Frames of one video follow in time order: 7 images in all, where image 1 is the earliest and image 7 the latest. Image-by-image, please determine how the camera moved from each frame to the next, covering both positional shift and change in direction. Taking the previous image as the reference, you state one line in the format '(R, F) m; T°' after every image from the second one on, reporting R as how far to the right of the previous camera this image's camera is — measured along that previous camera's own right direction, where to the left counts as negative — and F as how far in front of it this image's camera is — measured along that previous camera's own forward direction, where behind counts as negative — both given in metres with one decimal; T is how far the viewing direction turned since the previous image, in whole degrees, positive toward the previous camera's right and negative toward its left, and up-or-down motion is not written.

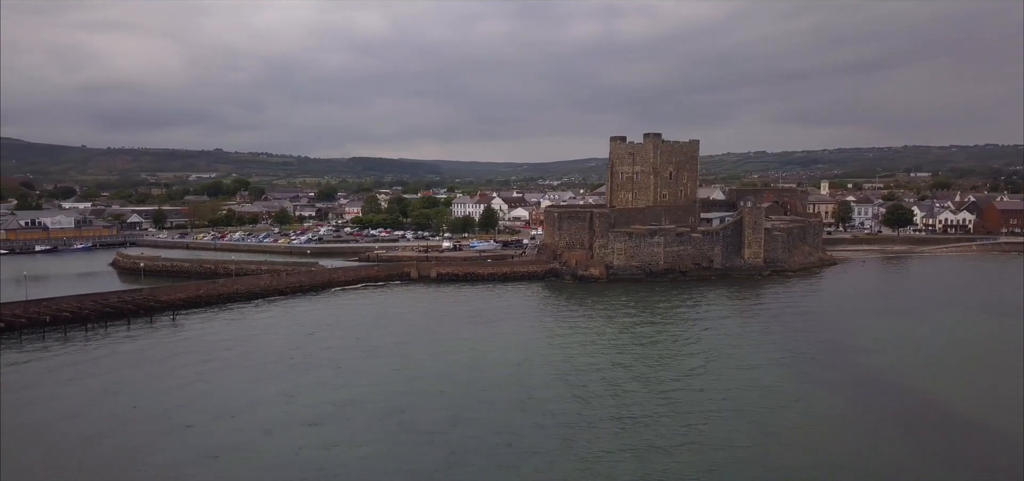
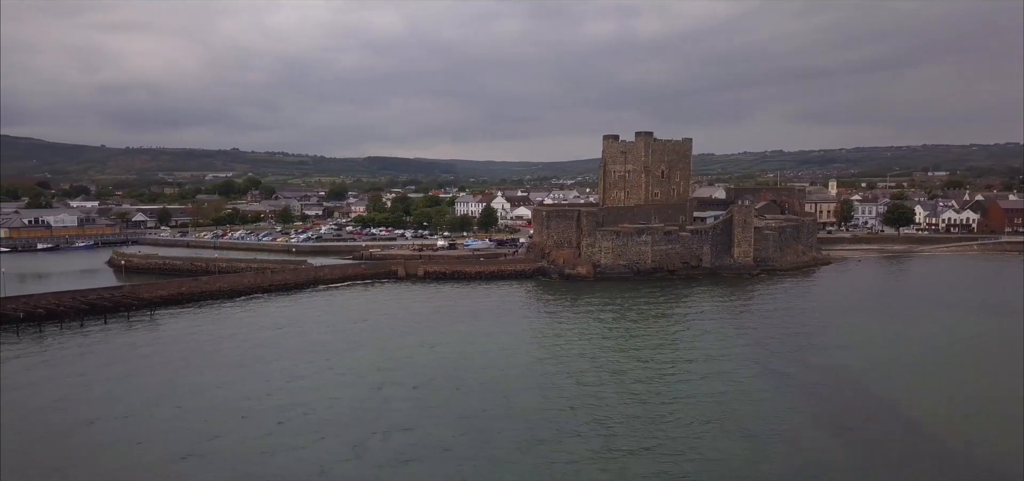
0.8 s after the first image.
(+0.6, 0.0) m; -1°
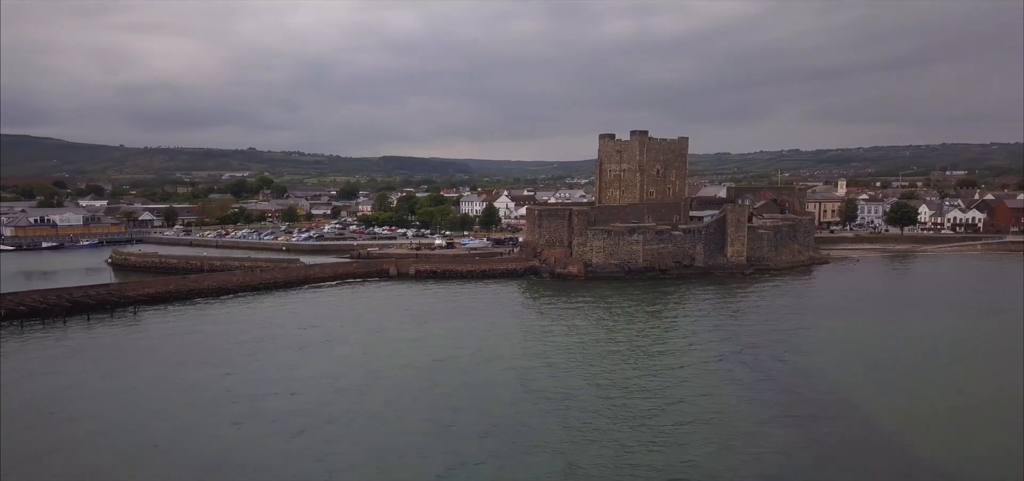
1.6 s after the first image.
(+0.5, 0.0) m; -1°
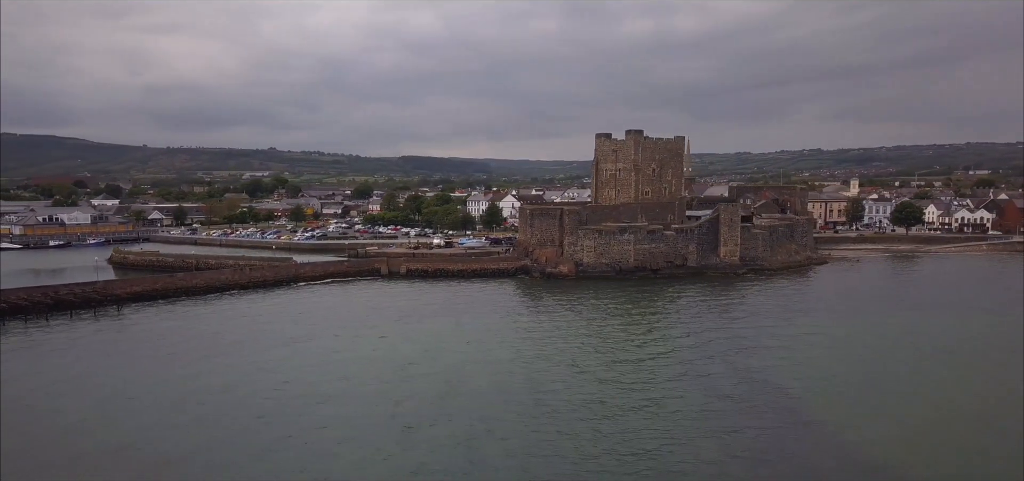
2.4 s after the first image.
(+0.6, 0.0) m; -1°
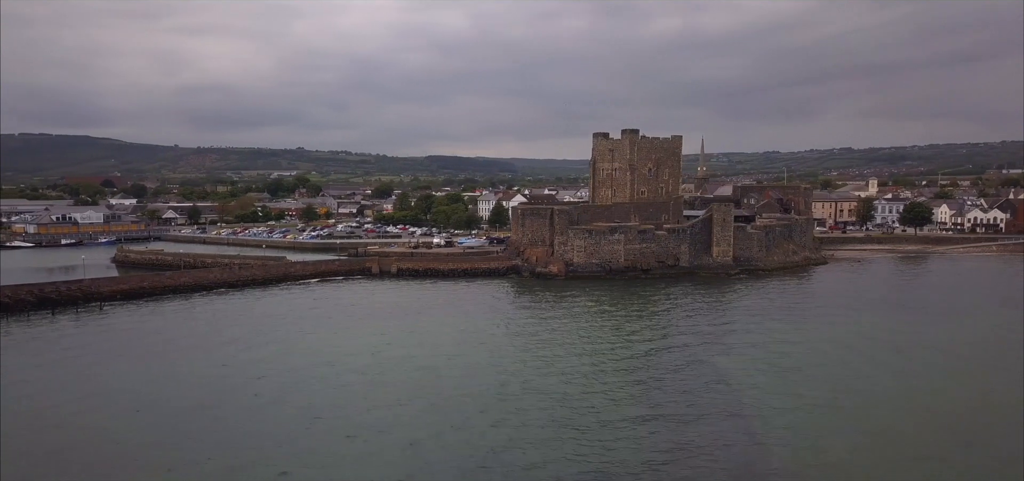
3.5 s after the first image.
(+0.8, 0.0) m; -1°
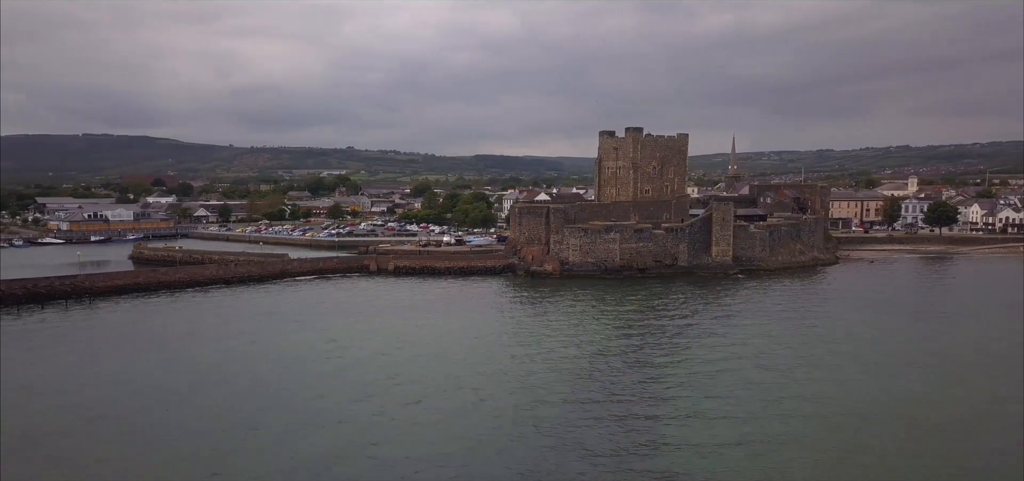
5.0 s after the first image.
(+1.1, 0.0) m; -3°
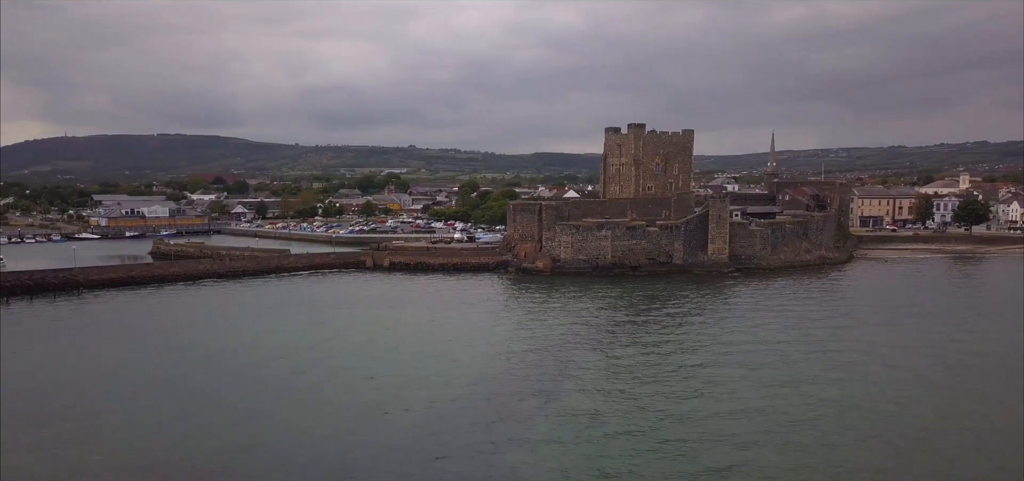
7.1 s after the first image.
(+1.4, 0.0) m; -3°
